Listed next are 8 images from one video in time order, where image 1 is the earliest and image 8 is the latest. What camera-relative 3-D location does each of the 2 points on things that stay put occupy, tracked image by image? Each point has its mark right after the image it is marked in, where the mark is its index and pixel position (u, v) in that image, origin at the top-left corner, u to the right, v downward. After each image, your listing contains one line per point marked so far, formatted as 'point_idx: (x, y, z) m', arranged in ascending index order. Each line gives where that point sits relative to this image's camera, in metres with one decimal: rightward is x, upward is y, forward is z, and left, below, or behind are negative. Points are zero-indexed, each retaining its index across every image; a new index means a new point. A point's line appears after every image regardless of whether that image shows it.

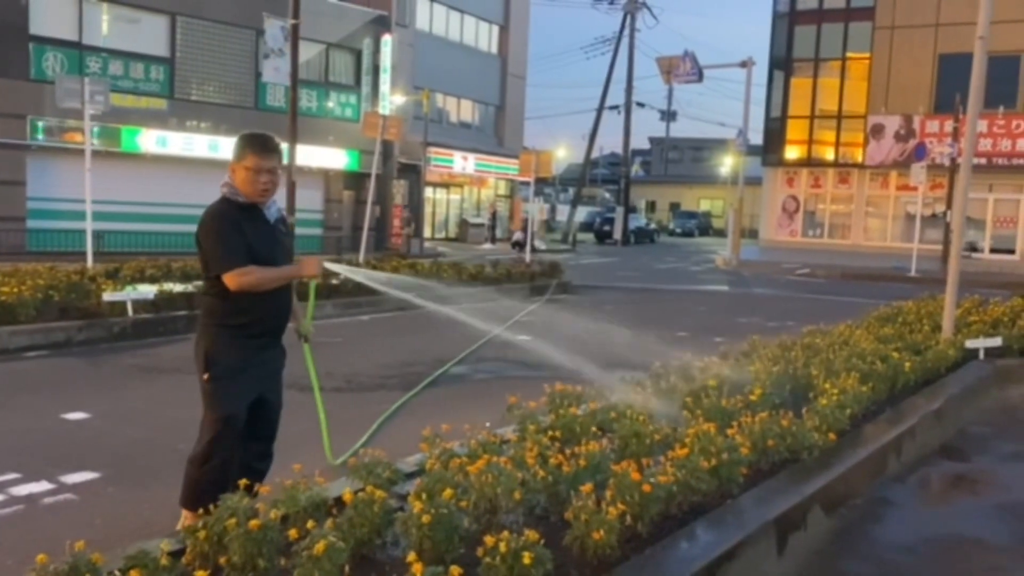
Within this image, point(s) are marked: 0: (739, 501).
0: (+1.2, -1.2, +4.7) m
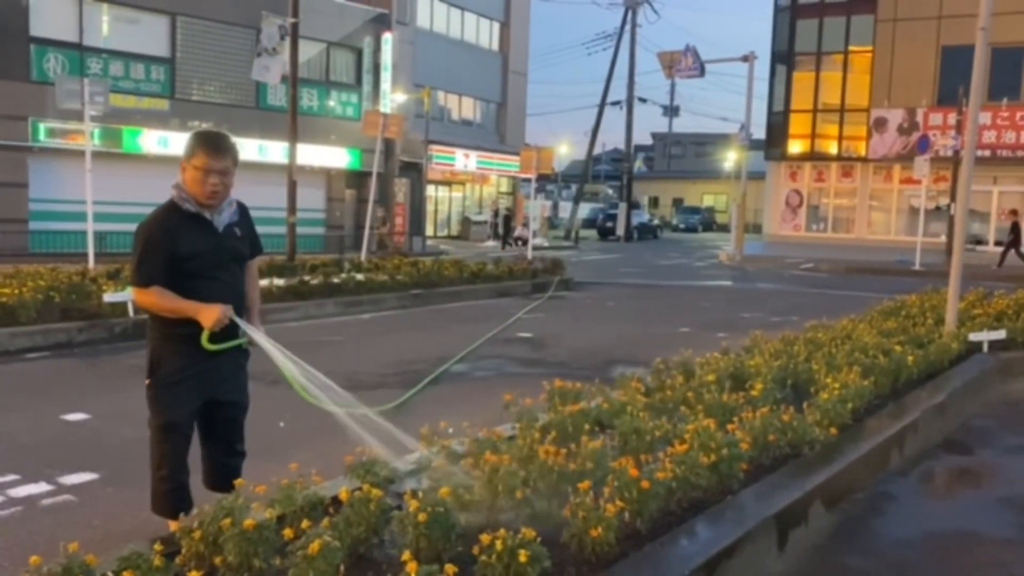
0: (+1.2, -1.1, +4.6) m
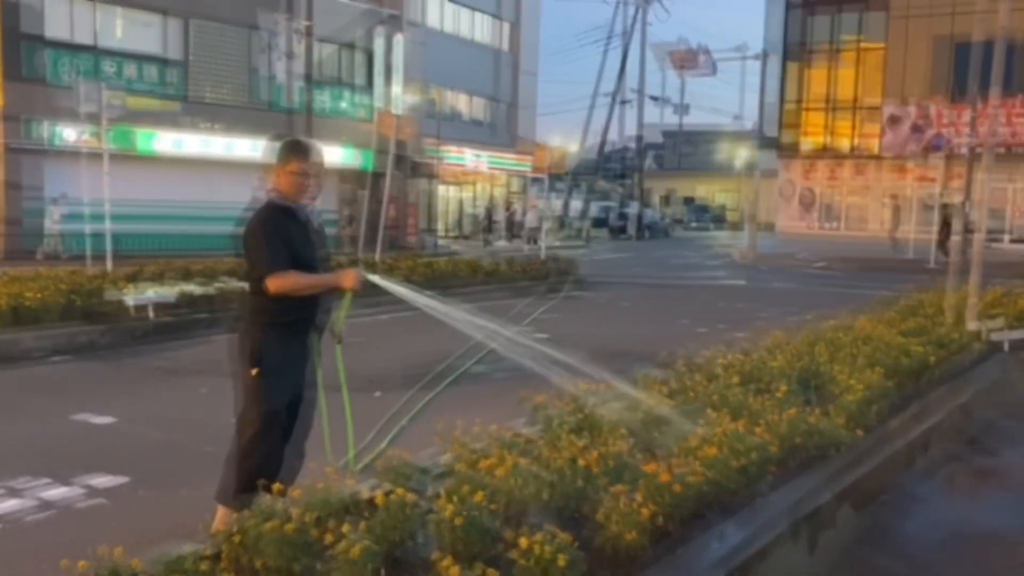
0: (+1.4, -1.1, +4.6) m
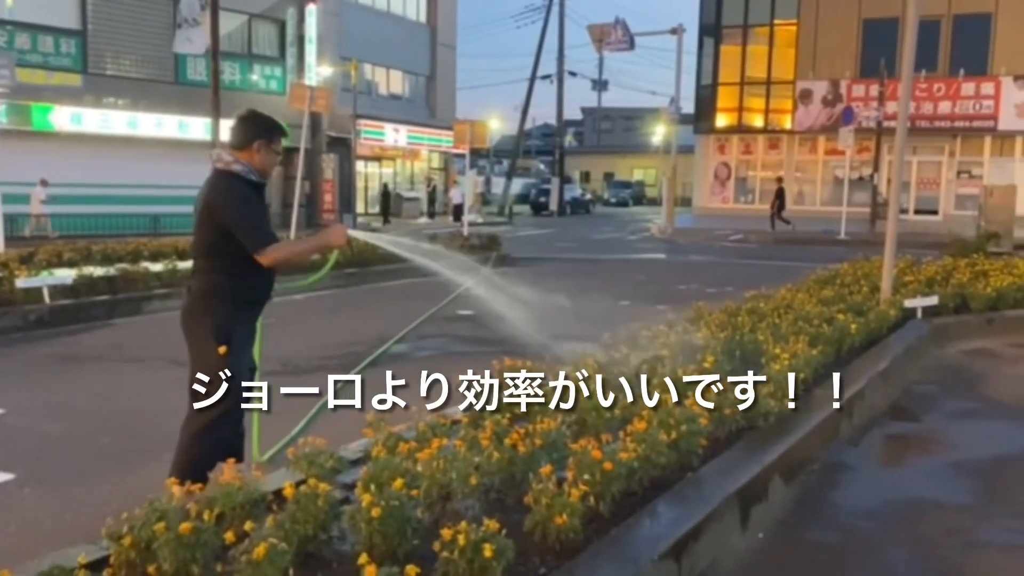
0: (+1.0, -1.0, +4.5) m
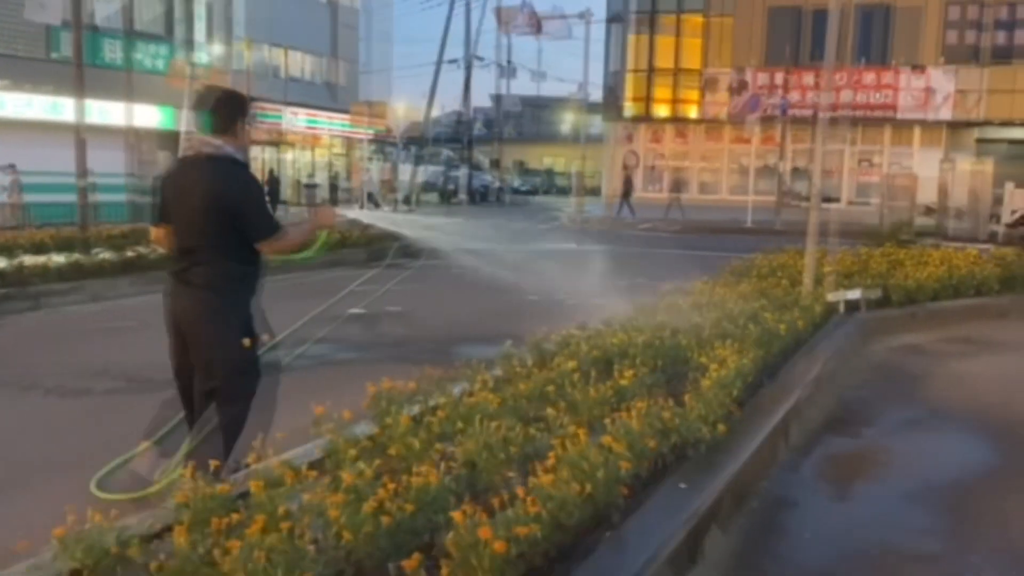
0: (+0.4, -1.0, +3.5) m
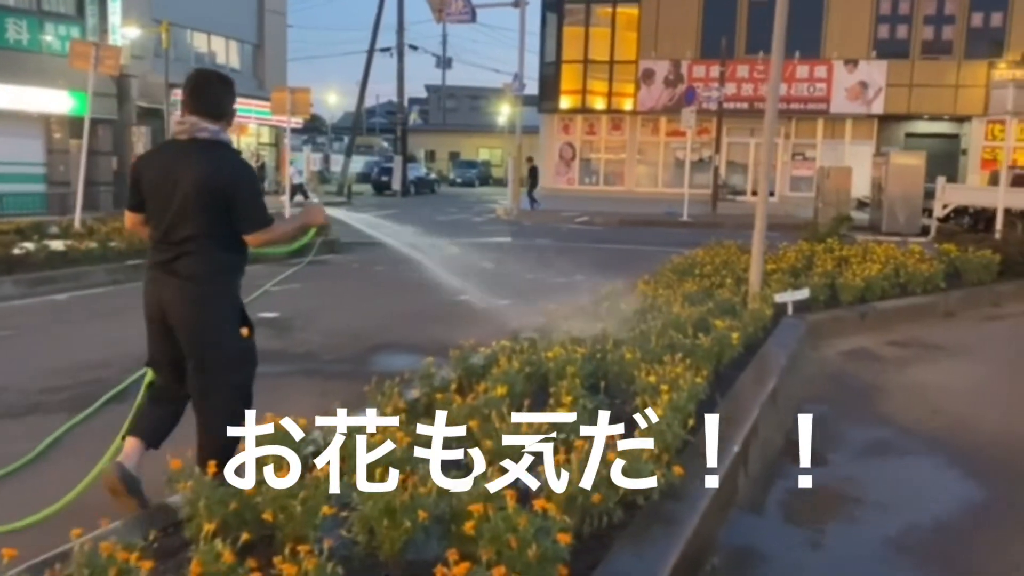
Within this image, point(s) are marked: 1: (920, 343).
0: (+0.1, -1.1, +2.7) m
1: (+4.3, -0.6, +9.0) m
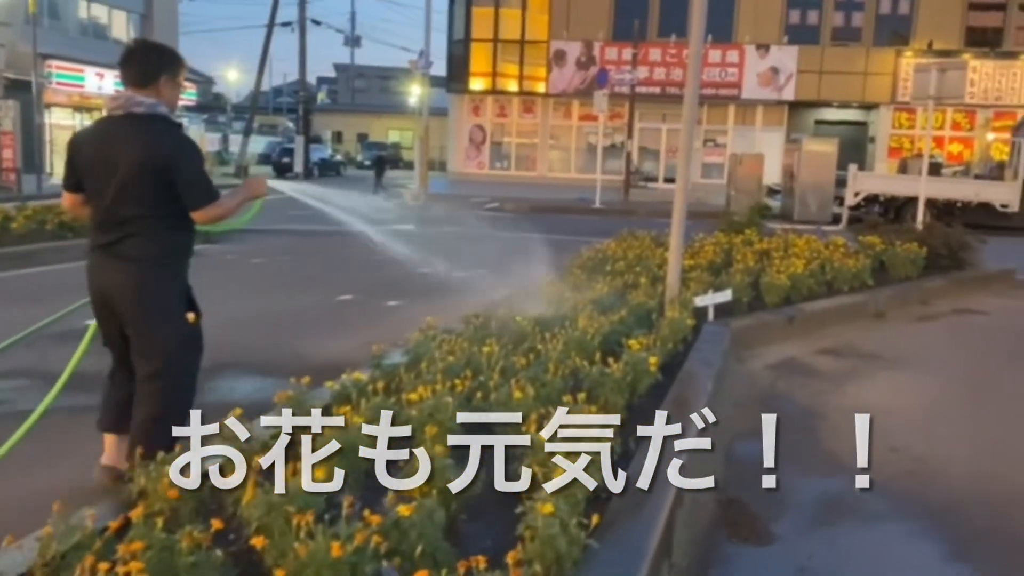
0: (-0.3, -1.2, +1.4) m
1: (+3.2, -0.6, +8.0) m
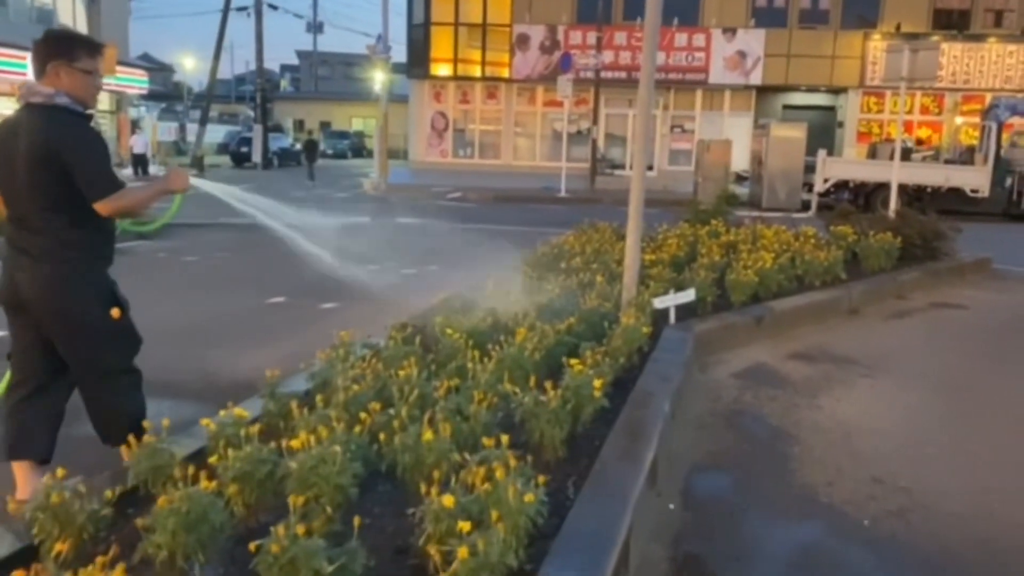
0: (-0.6, -1.3, +0.6) m
1: (+2.7, -0.6, +7.3) m
